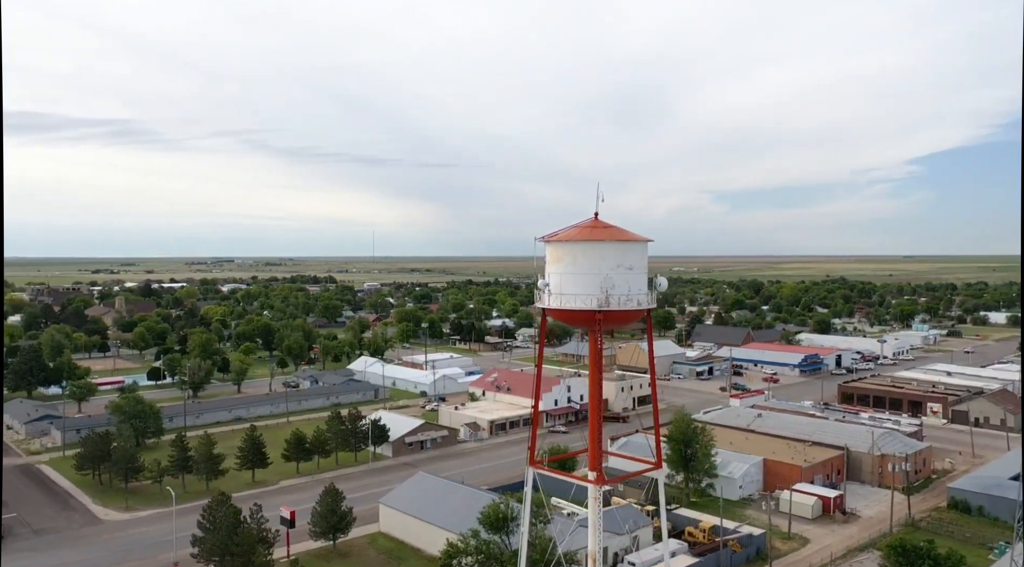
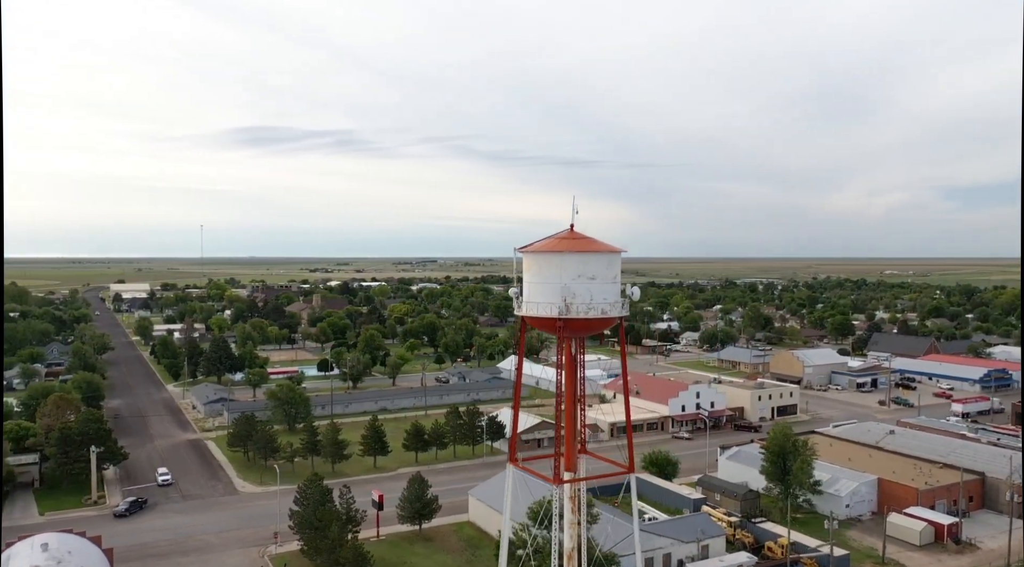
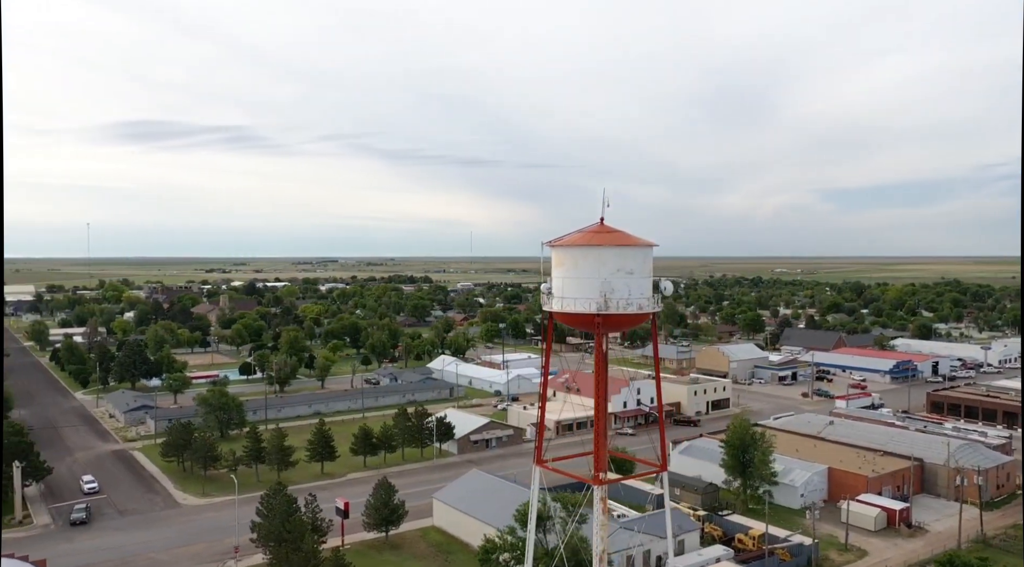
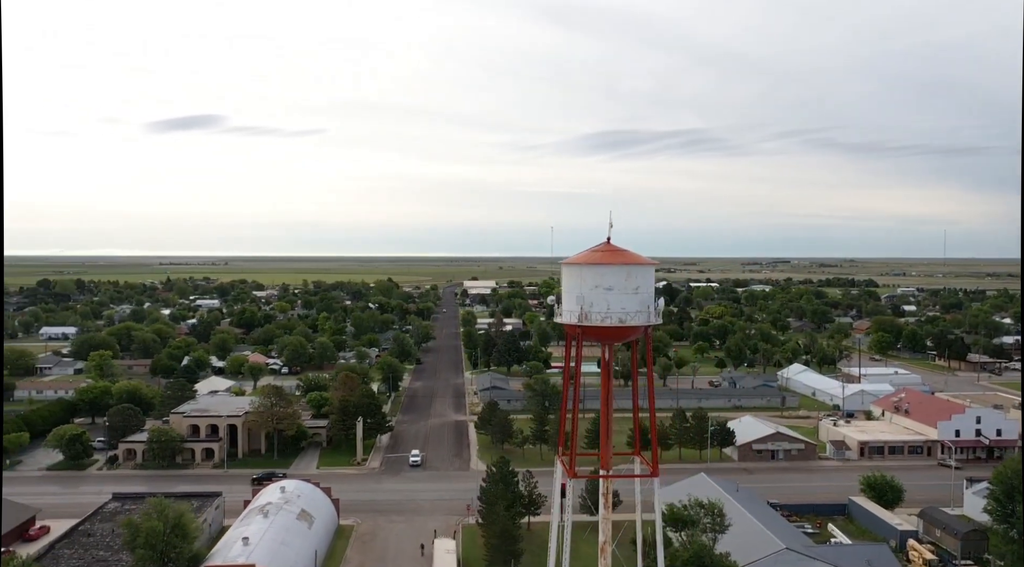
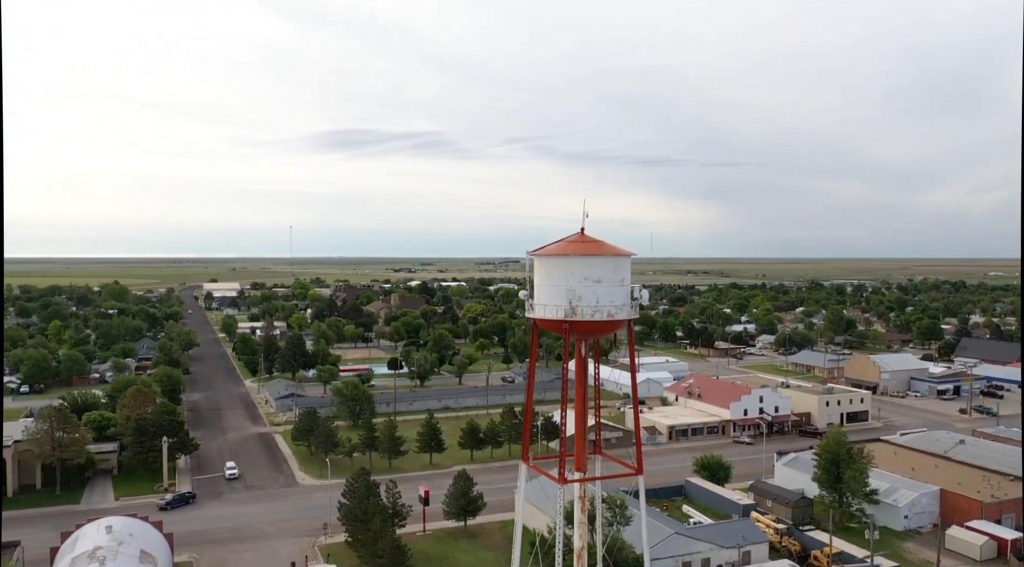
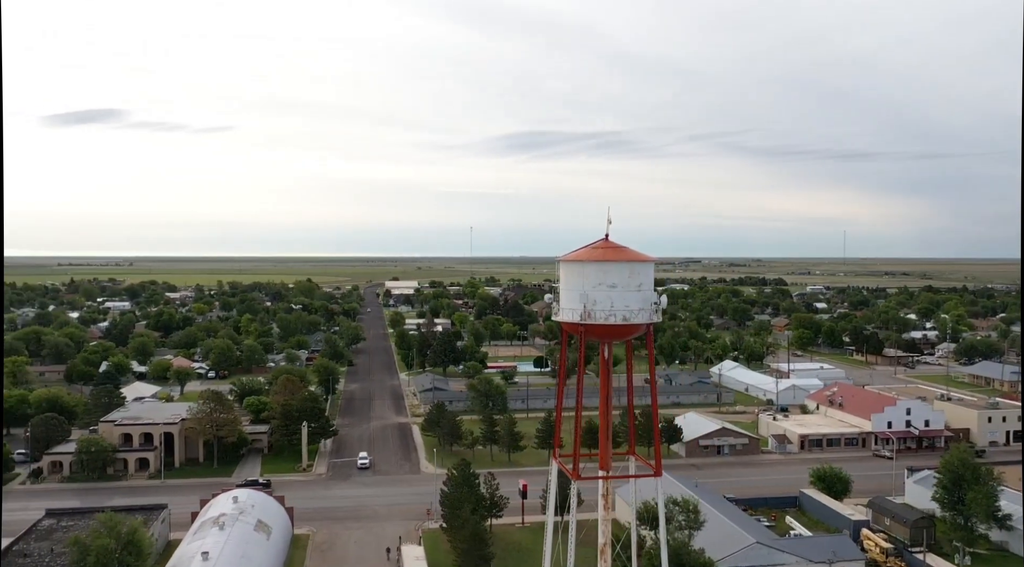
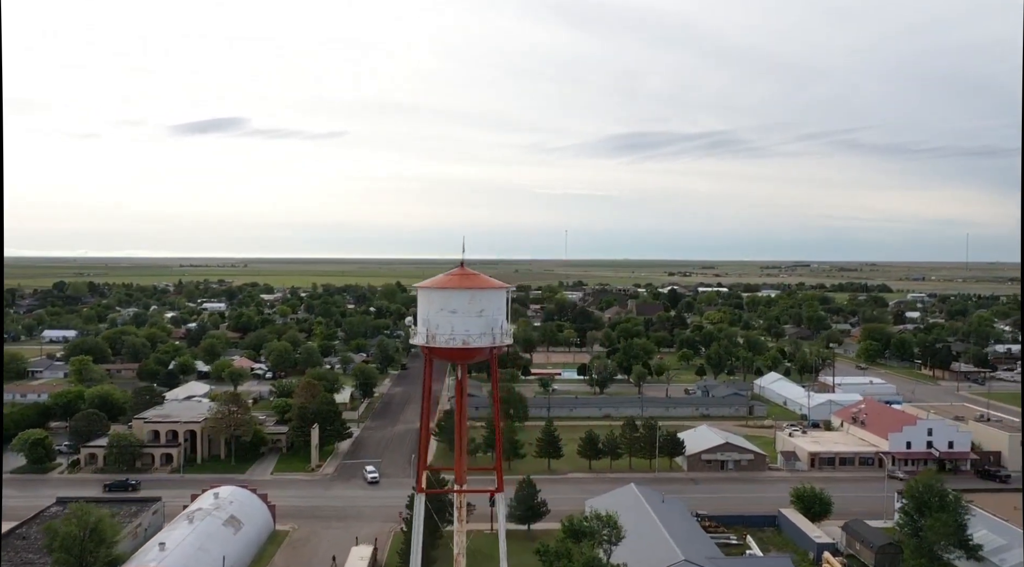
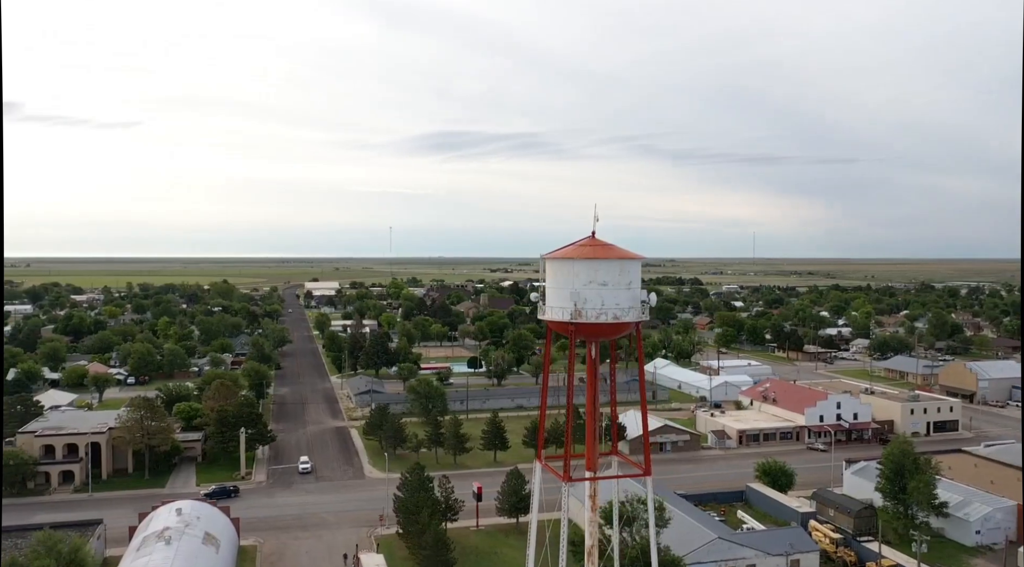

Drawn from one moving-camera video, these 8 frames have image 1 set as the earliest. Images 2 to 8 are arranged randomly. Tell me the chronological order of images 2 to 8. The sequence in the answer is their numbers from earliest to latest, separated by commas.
3, 2, 5, 8, 6, 4, 7
